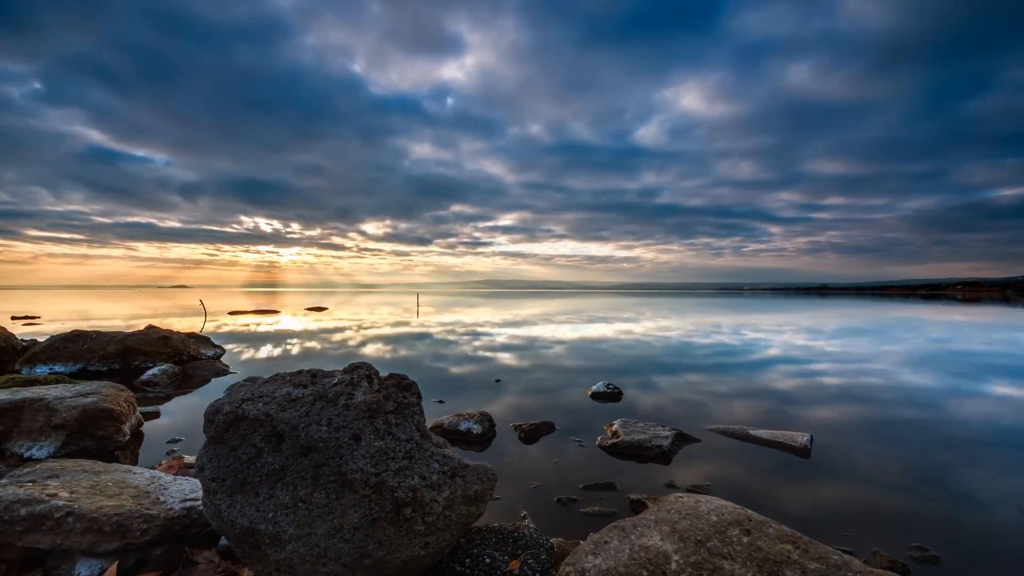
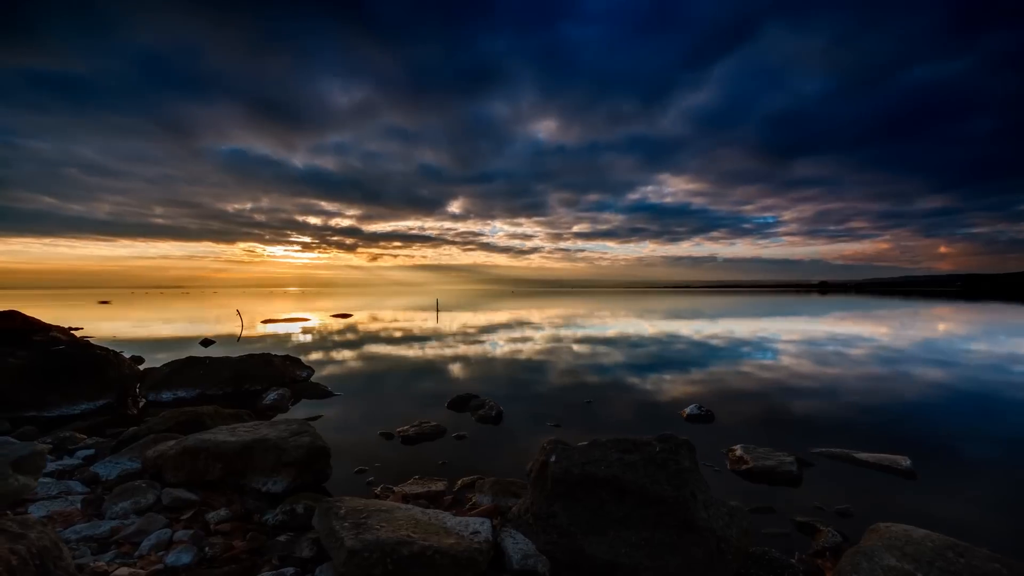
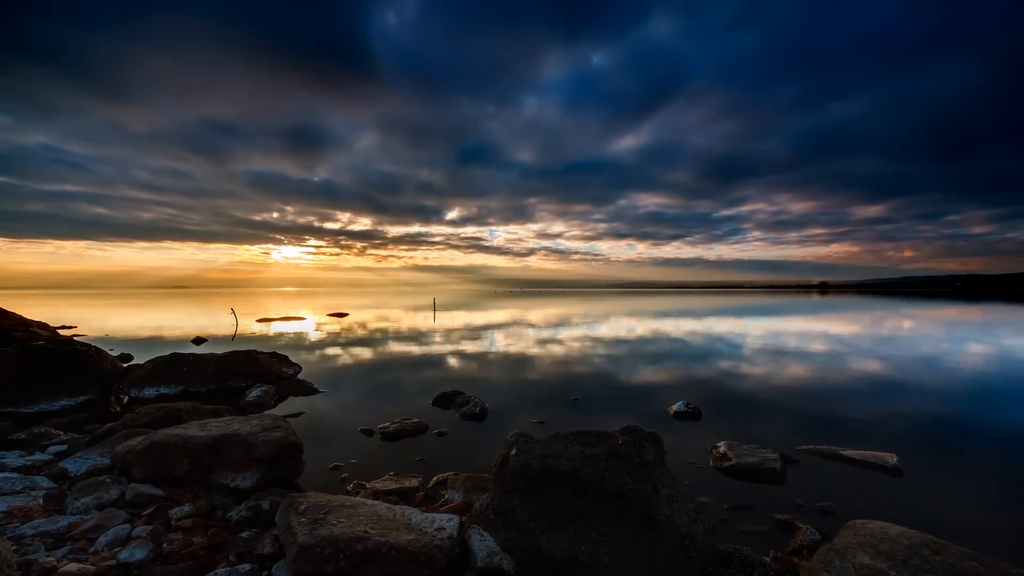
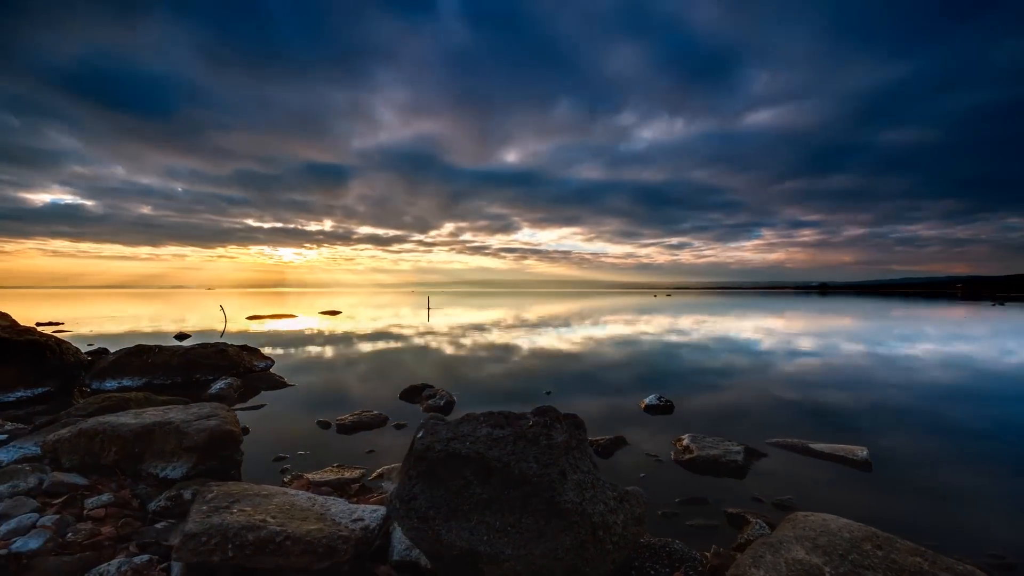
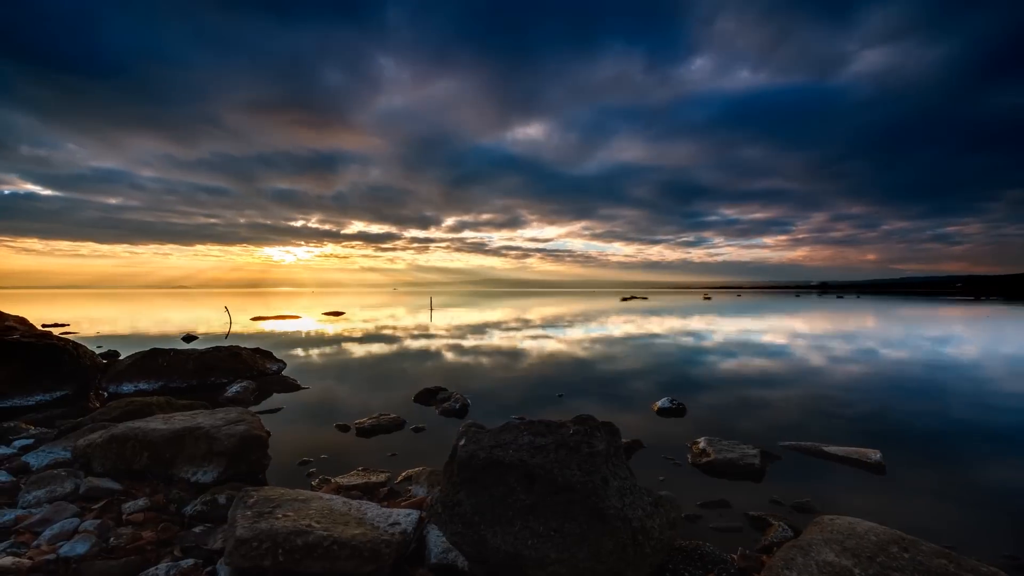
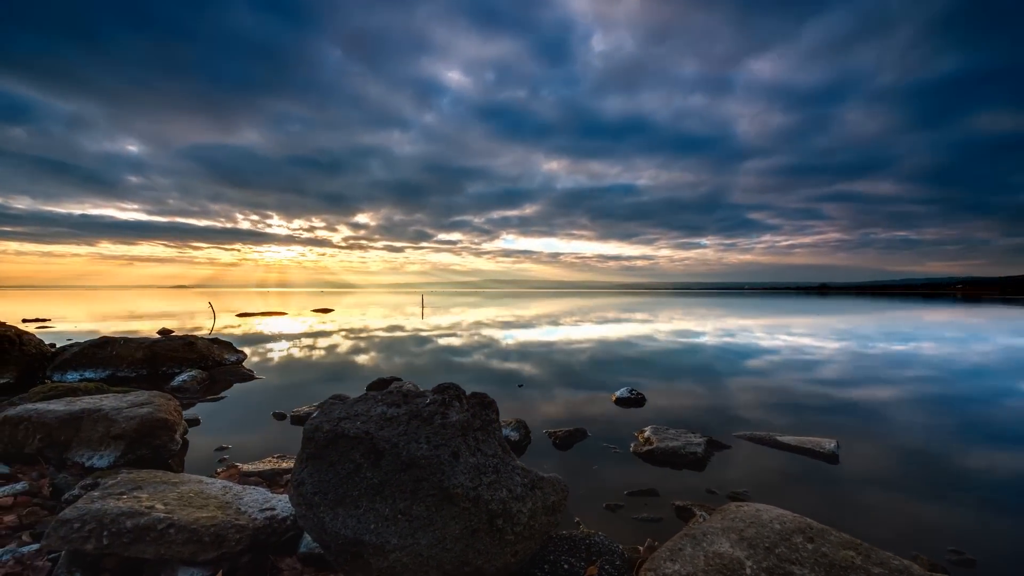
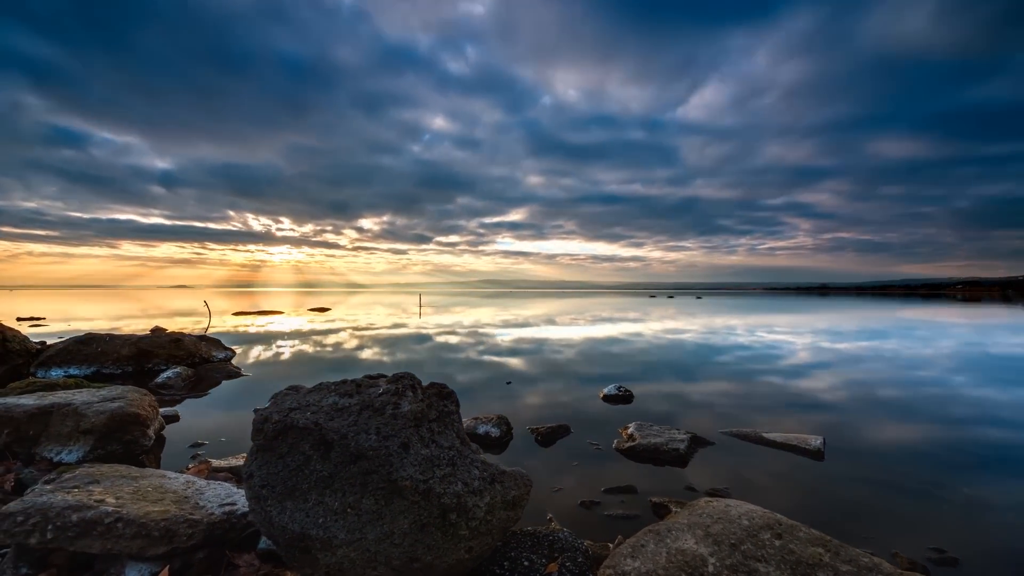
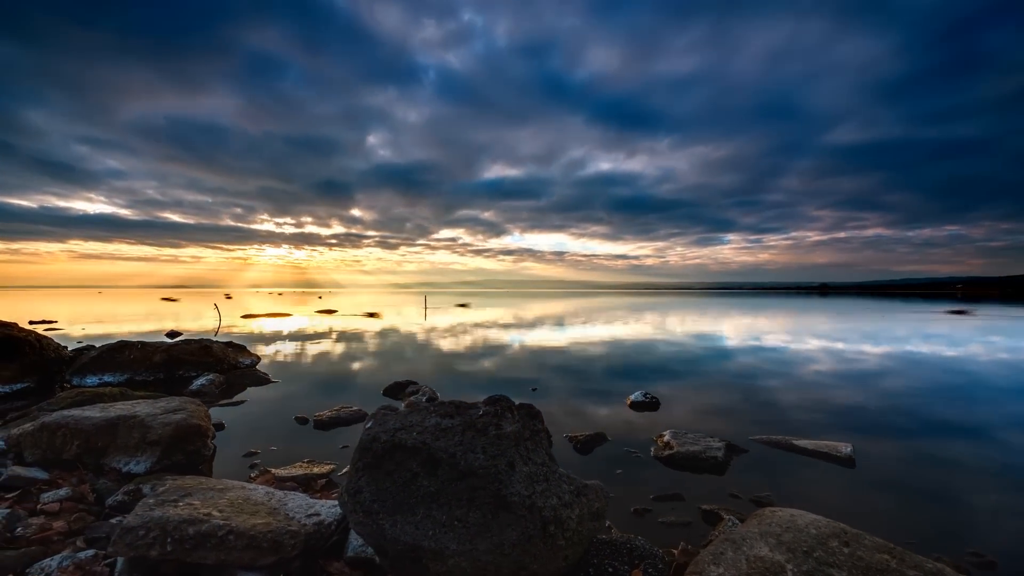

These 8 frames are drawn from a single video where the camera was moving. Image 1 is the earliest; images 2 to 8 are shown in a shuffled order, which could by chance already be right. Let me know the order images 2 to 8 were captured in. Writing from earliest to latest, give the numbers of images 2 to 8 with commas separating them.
7, 6, 8, 4, 5, 3, 2
